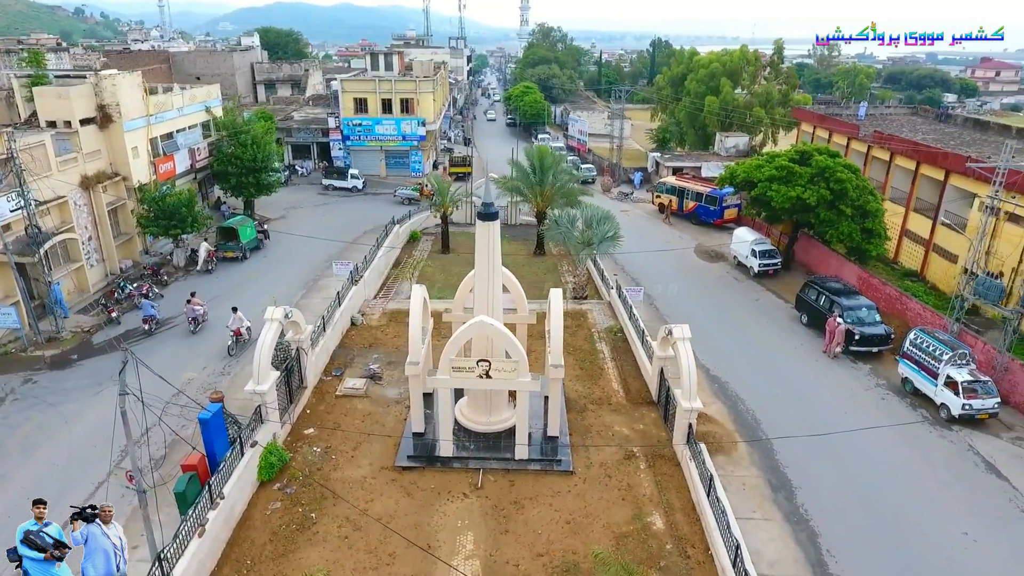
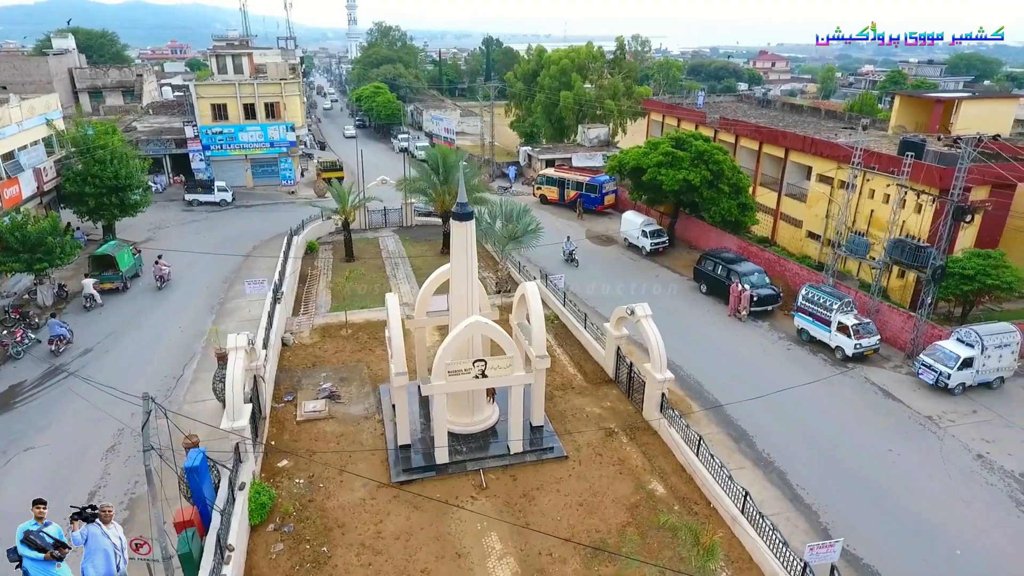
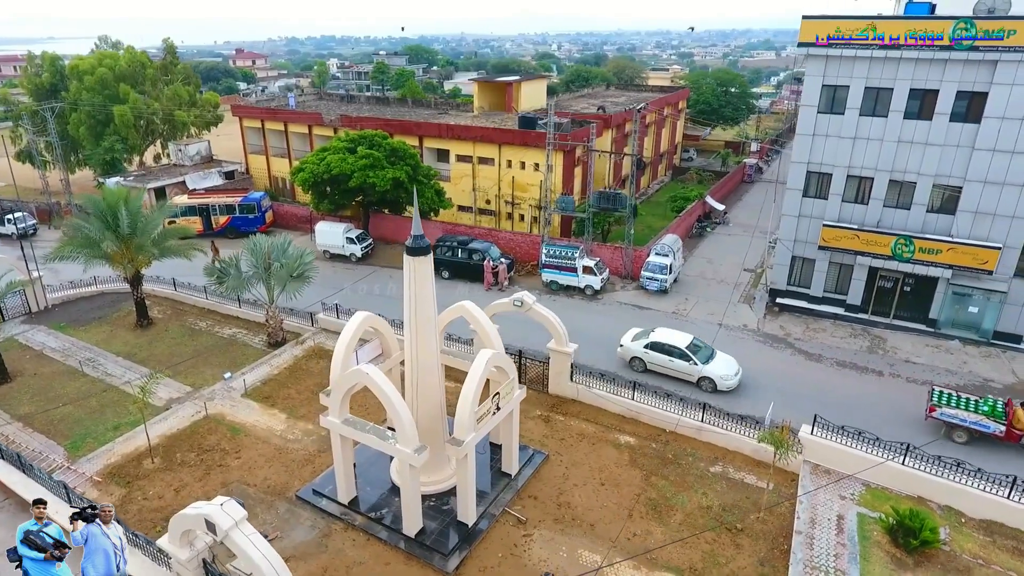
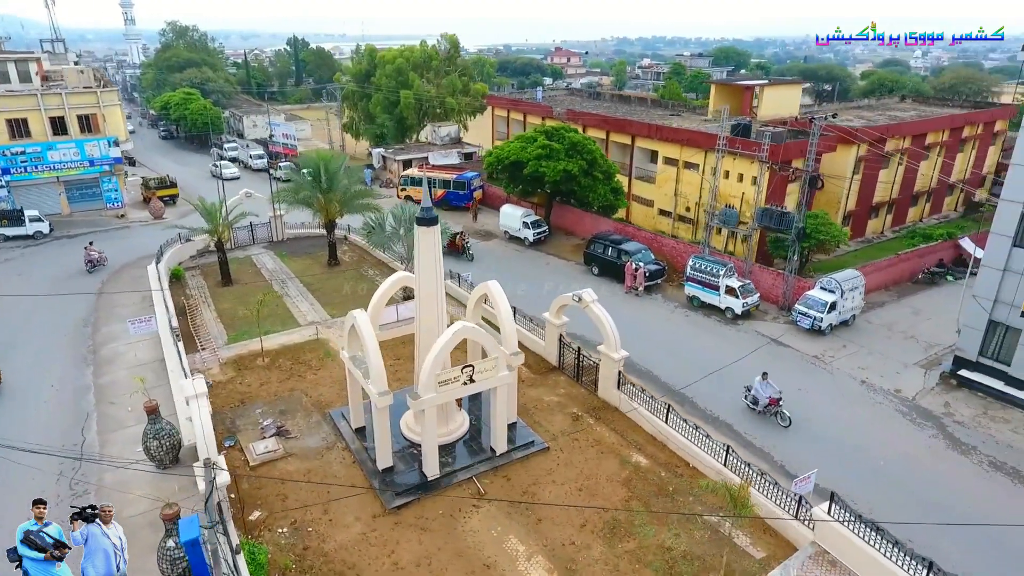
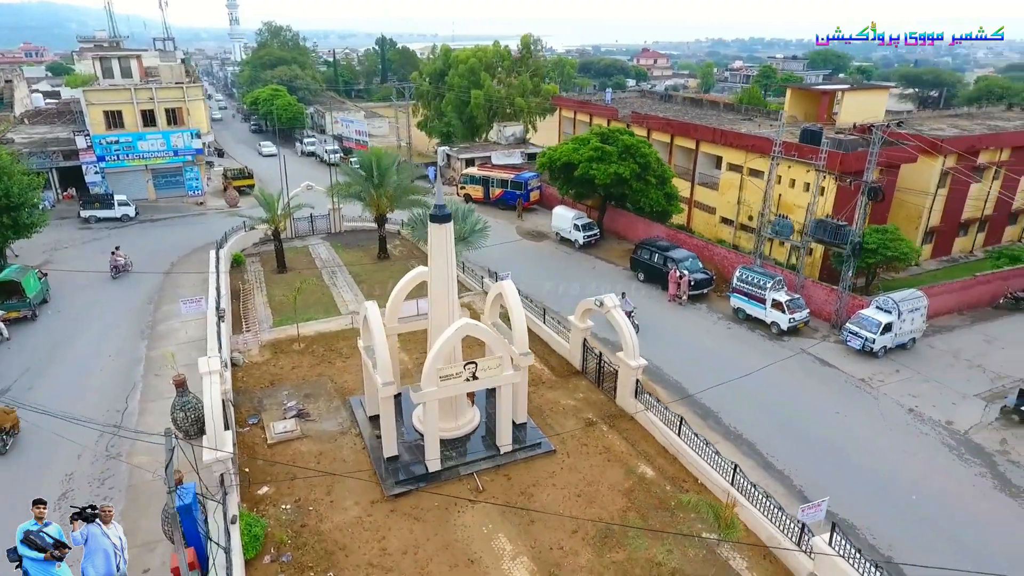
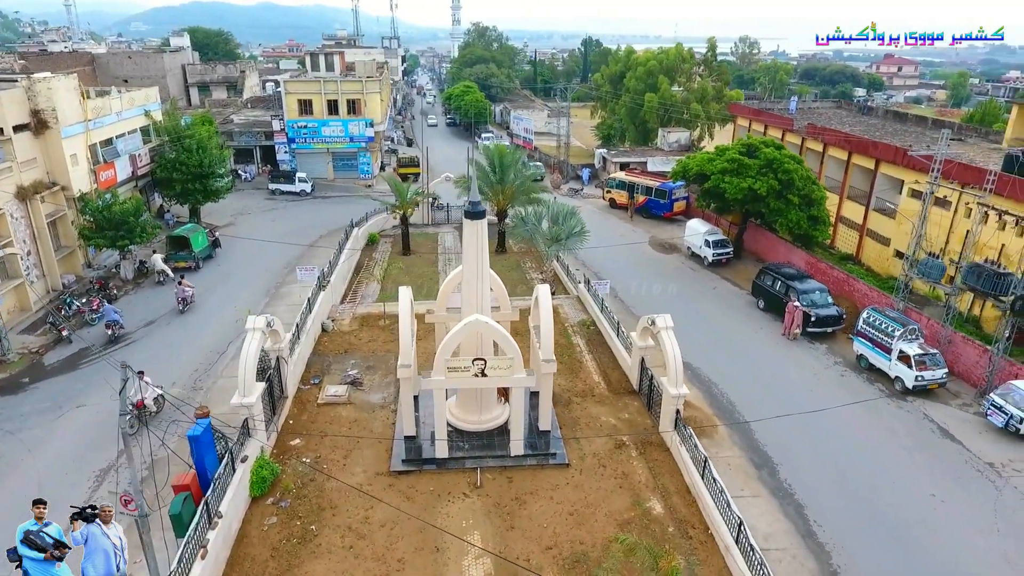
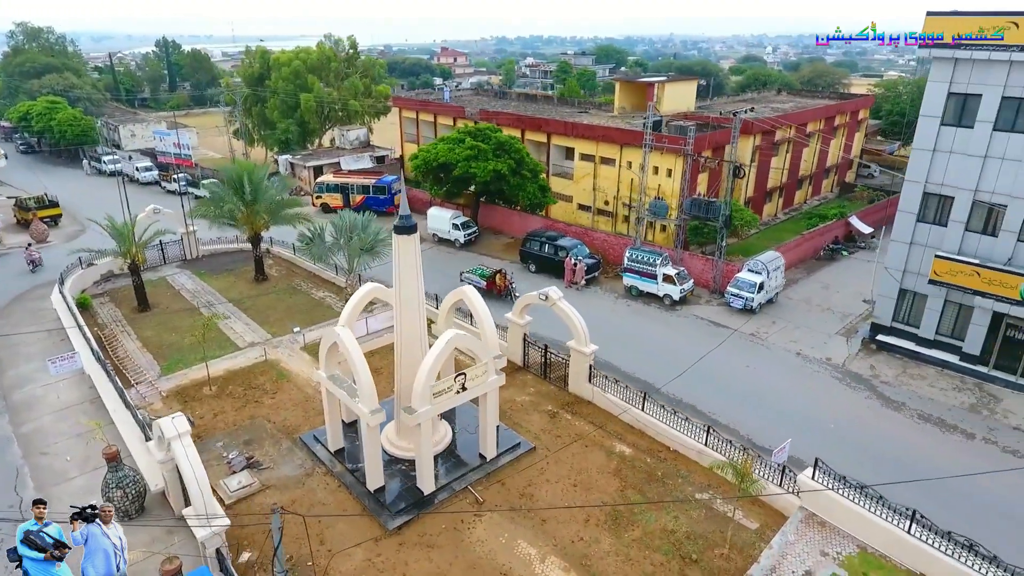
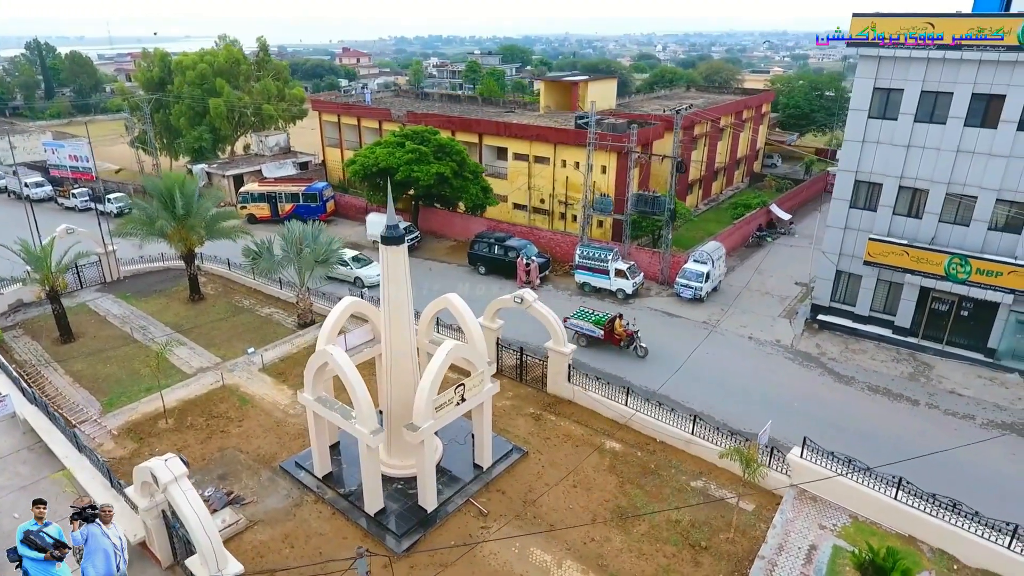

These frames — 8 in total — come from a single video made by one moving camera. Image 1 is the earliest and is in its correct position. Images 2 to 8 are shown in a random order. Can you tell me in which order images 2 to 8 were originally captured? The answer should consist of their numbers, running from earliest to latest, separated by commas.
6, 2, 5, 4, 7, 8, 3
